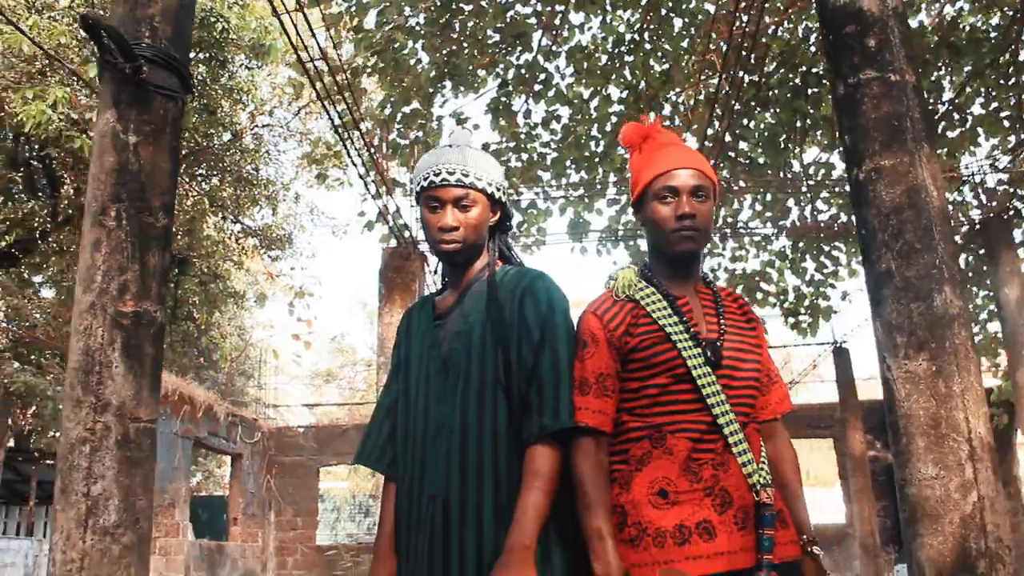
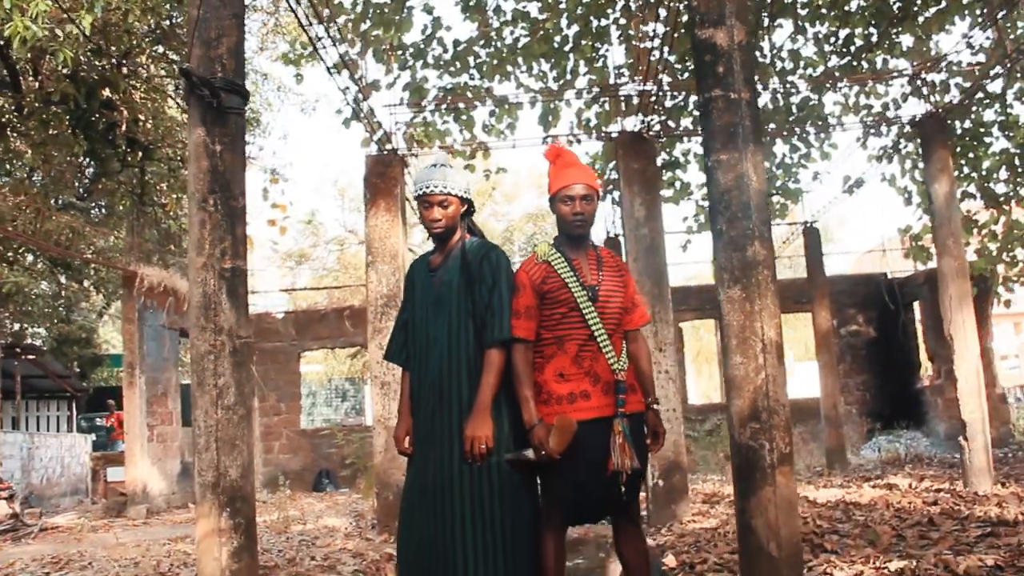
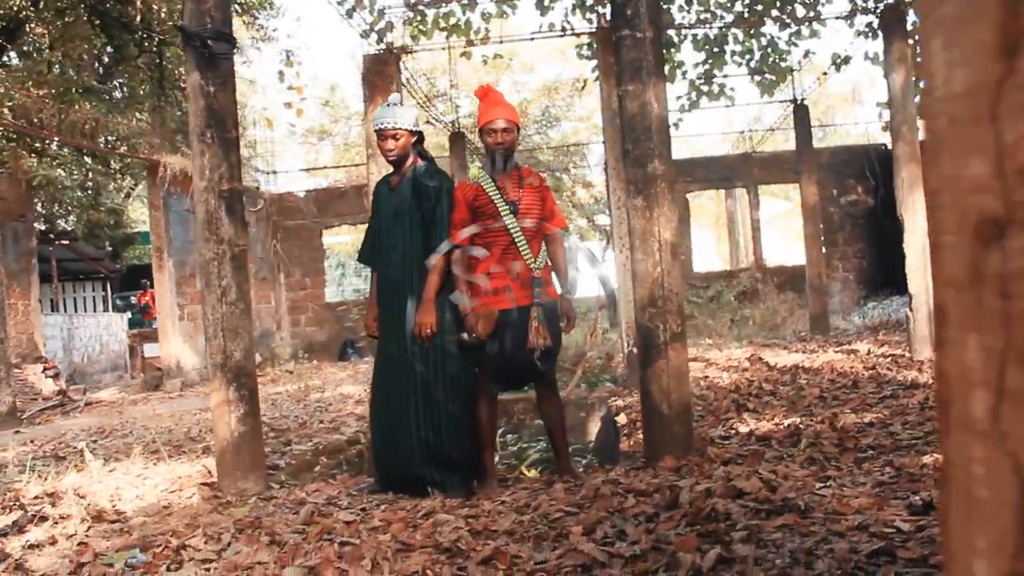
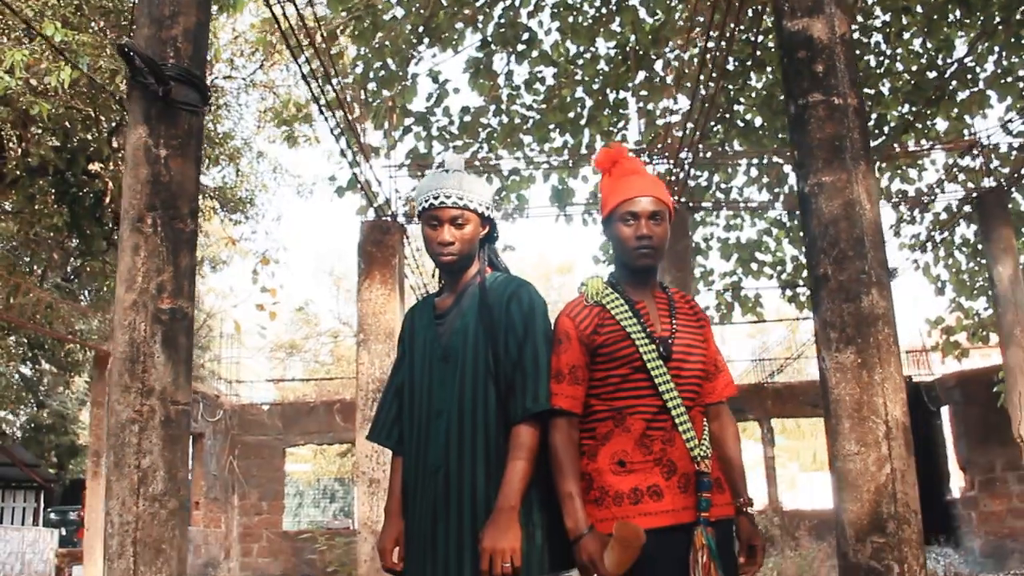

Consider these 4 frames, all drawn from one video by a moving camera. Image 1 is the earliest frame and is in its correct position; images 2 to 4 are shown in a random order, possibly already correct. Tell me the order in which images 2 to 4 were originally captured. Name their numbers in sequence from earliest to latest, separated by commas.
4, 2, 3
